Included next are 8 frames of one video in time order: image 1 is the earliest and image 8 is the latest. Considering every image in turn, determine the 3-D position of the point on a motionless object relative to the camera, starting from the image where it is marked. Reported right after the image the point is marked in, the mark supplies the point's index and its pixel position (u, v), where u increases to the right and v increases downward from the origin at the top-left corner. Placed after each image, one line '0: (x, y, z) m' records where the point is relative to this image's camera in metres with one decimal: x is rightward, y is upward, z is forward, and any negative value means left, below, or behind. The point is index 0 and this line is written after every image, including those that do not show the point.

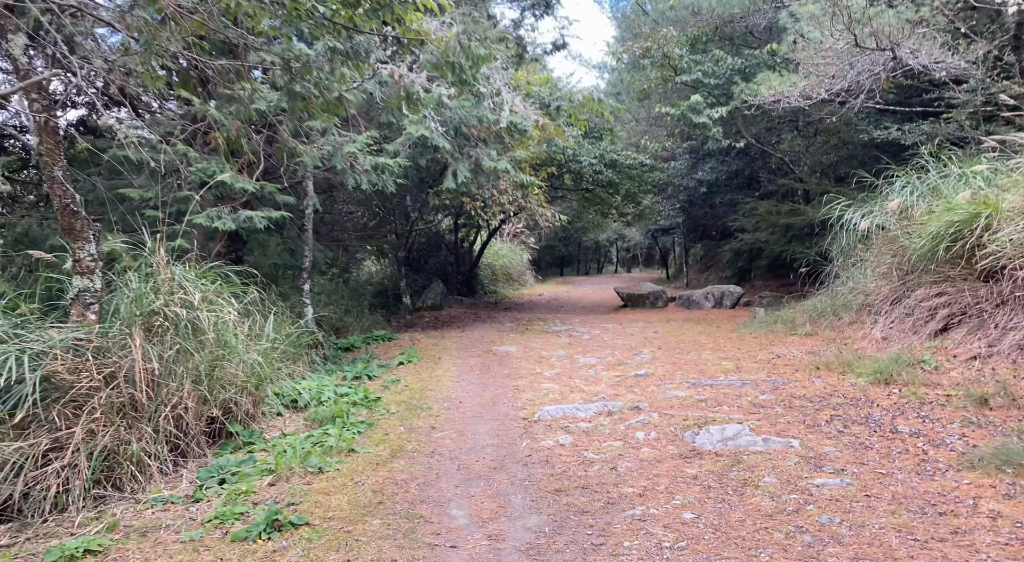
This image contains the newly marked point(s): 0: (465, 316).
0: (-0.9, -0.7, +15.6) m
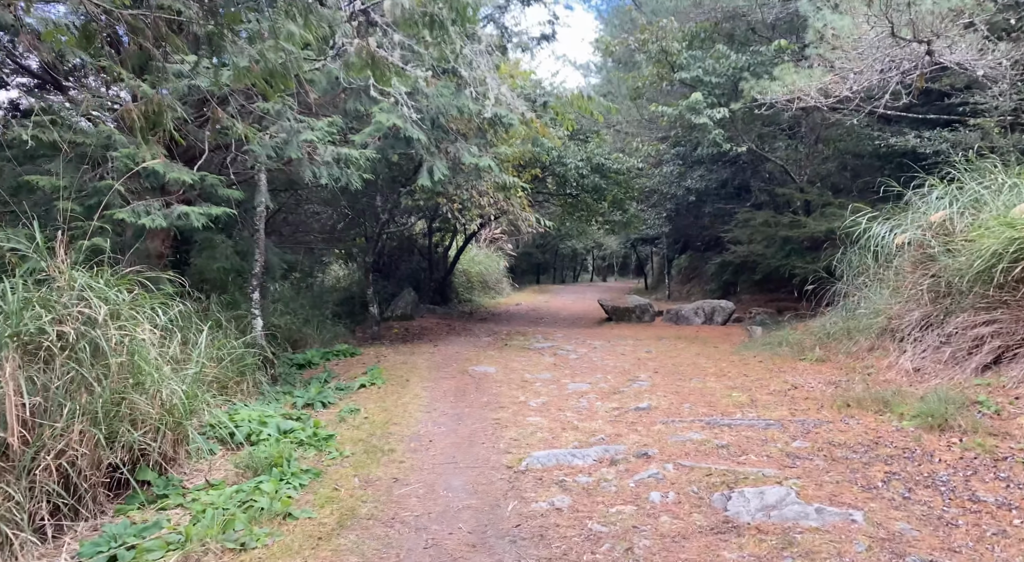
0: (-1.3, -0.9, +14.4) m
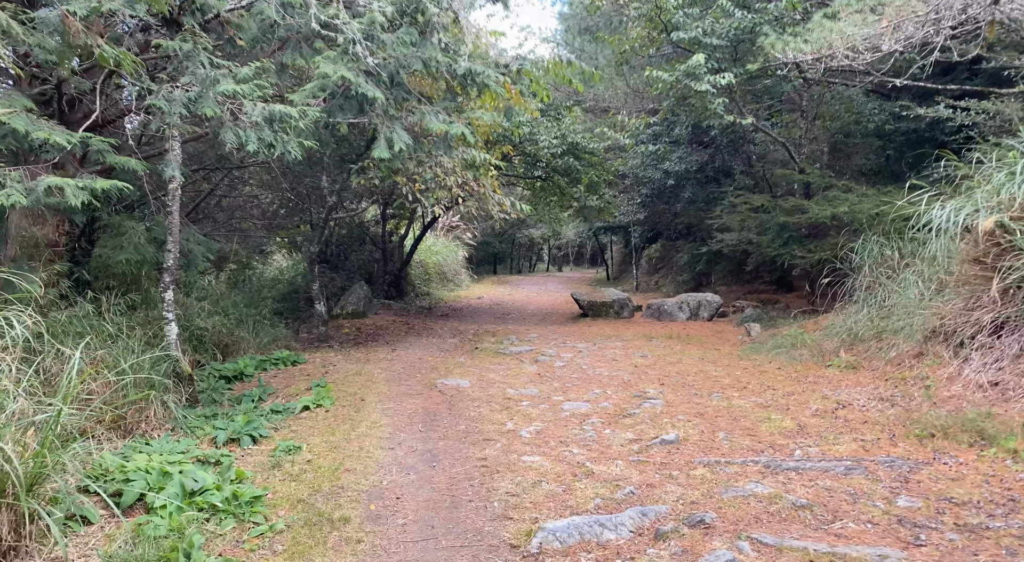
0: (-1.9, -0.8, +12.8) m
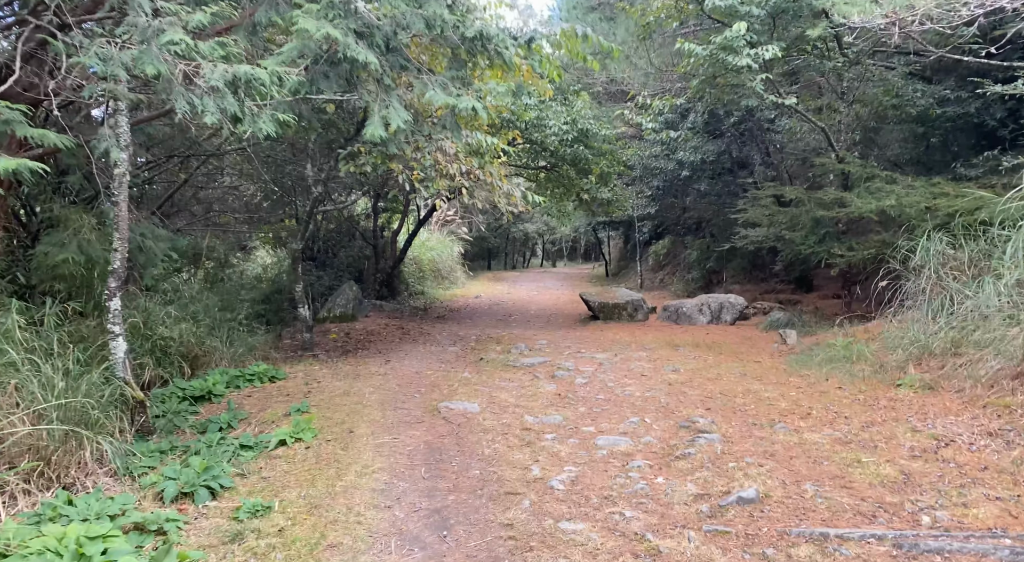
0: (-1.8, -0.8, +11.6) m
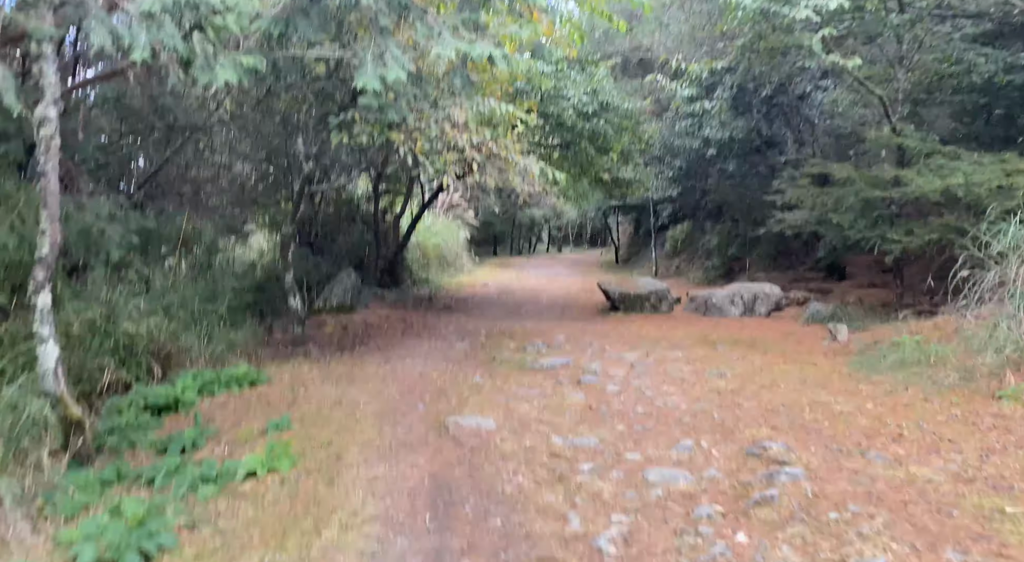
0: (-1.6, -0.6, +10.5) m
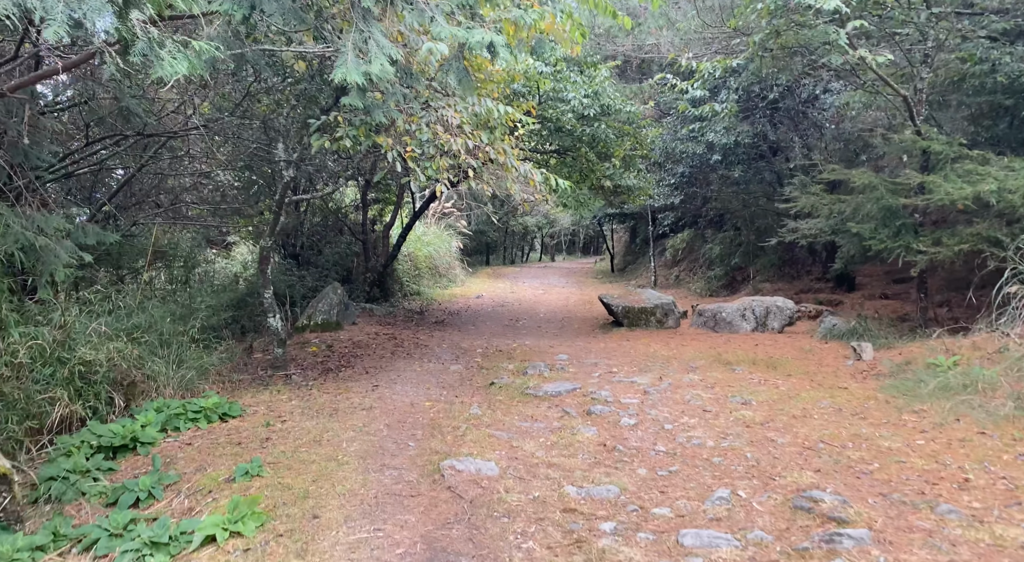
0: (-1.7, -0.8, +9.8) m
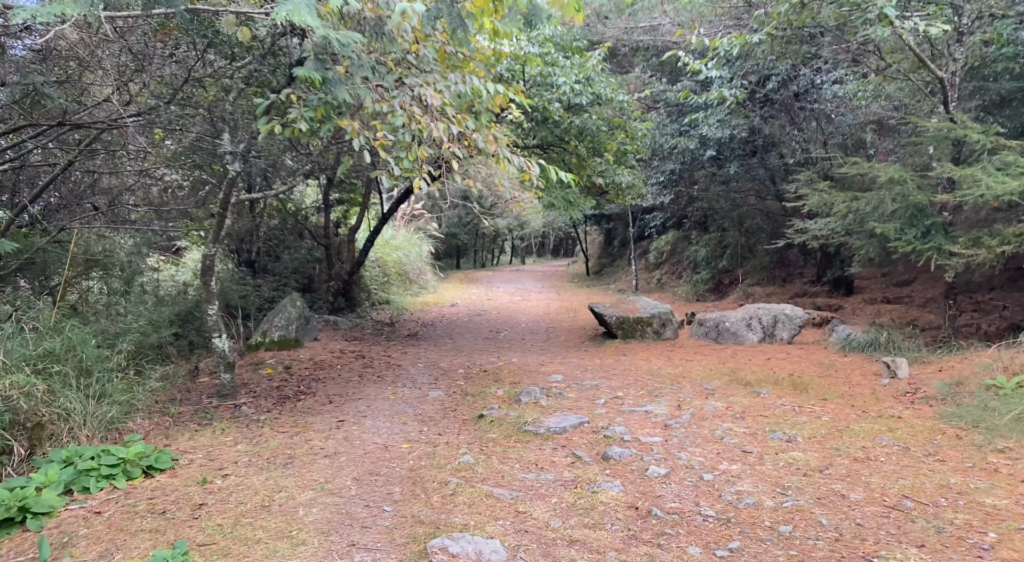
0: (-1.8, -0.9, +8.6) m
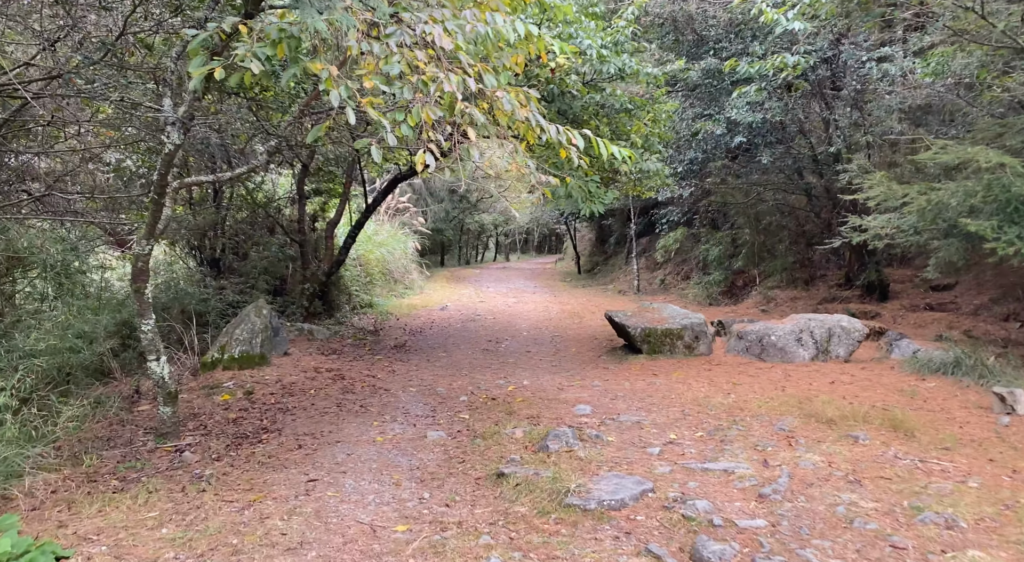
0: (-1.7, -1.0, +7.0) m
